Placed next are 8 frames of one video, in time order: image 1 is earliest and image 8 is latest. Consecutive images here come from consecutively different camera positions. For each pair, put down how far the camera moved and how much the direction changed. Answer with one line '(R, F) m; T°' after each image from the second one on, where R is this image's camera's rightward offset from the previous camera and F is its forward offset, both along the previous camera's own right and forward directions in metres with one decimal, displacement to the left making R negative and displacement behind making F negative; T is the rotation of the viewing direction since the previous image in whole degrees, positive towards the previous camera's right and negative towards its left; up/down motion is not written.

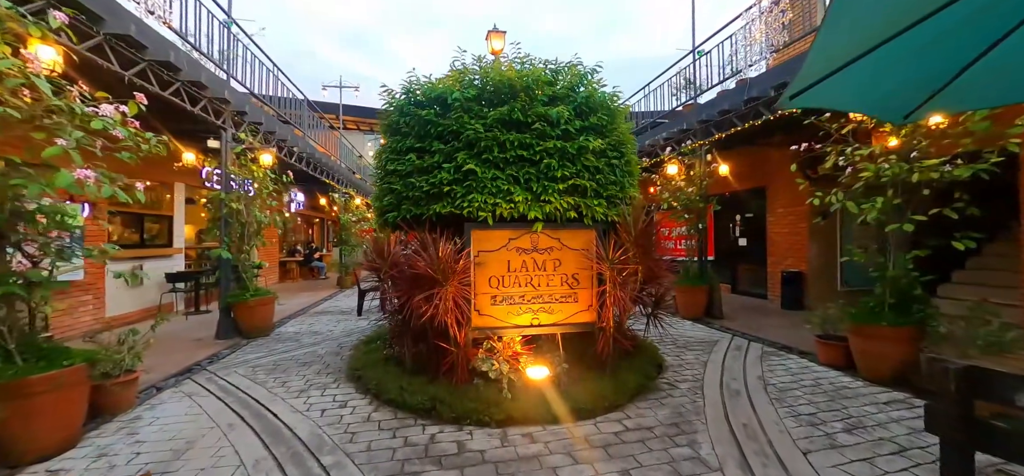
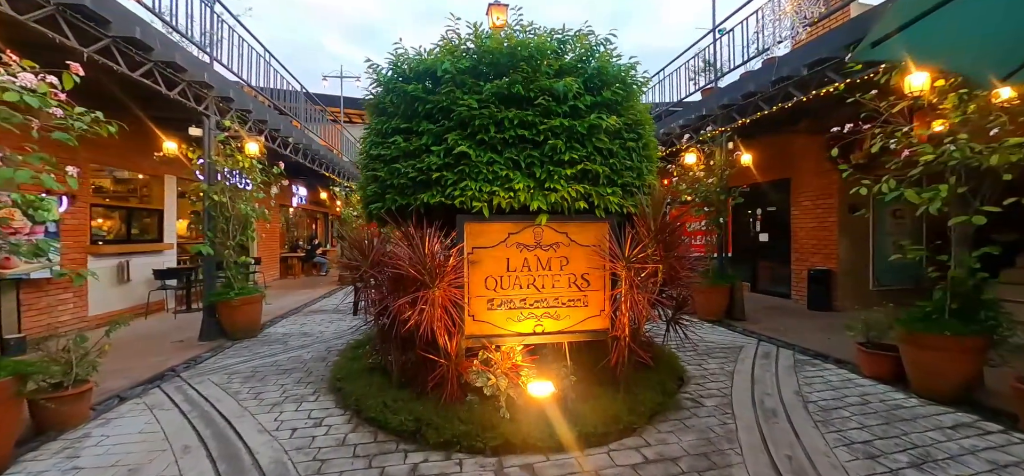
(+0.1, +0.4) m; -1°
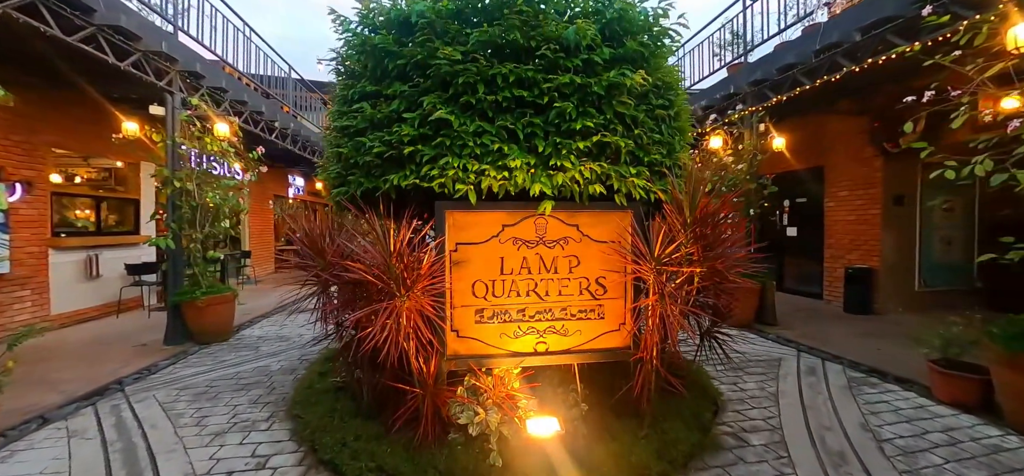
(+0.1, +0.6) m; -1°
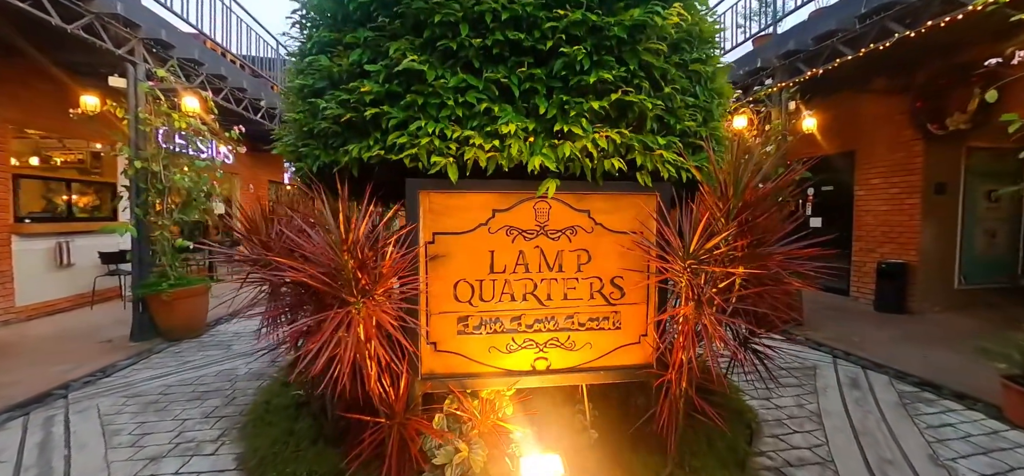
(0.0, +0.5) m; -1°
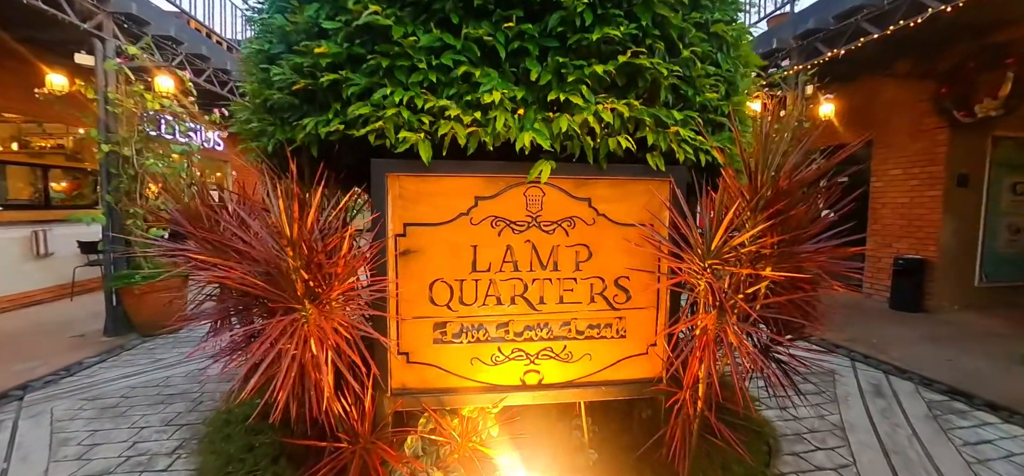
(+0.1, +0.3) m; 0°
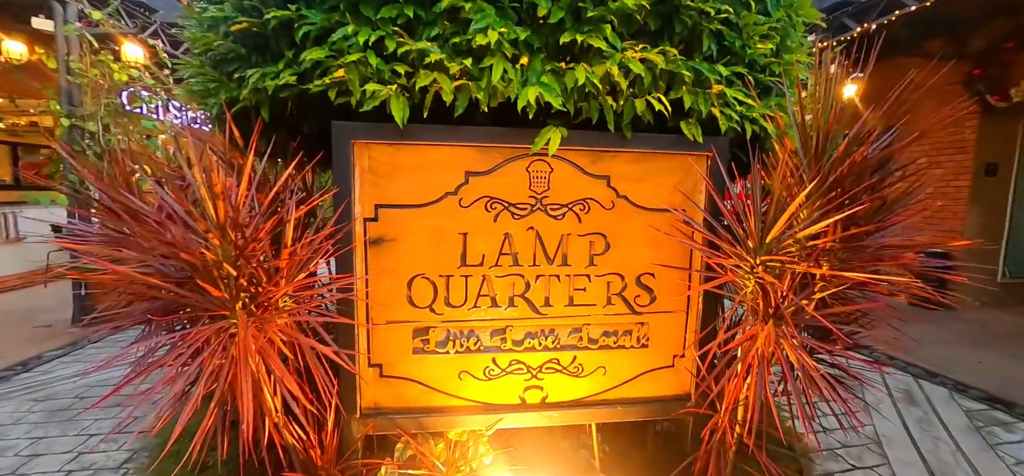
(0.0, +0.3) m; 0°
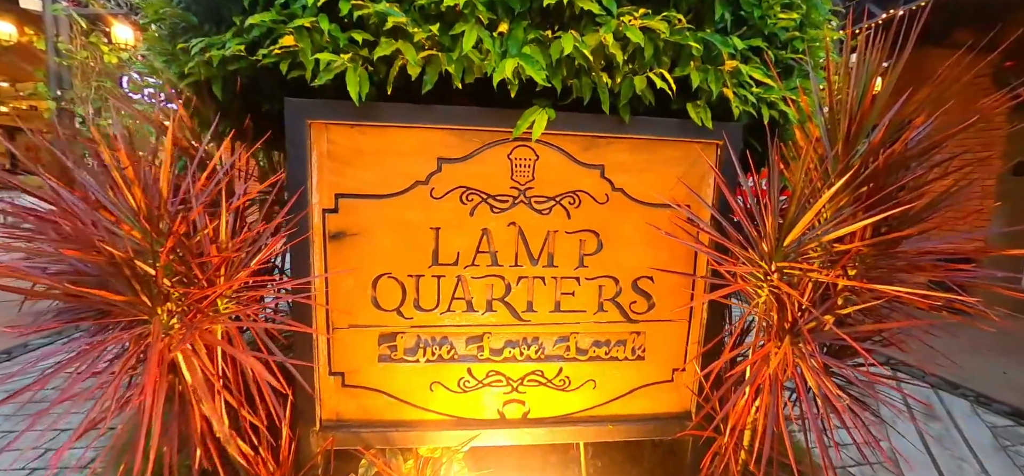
(+0.1, +0.1) m; -1°
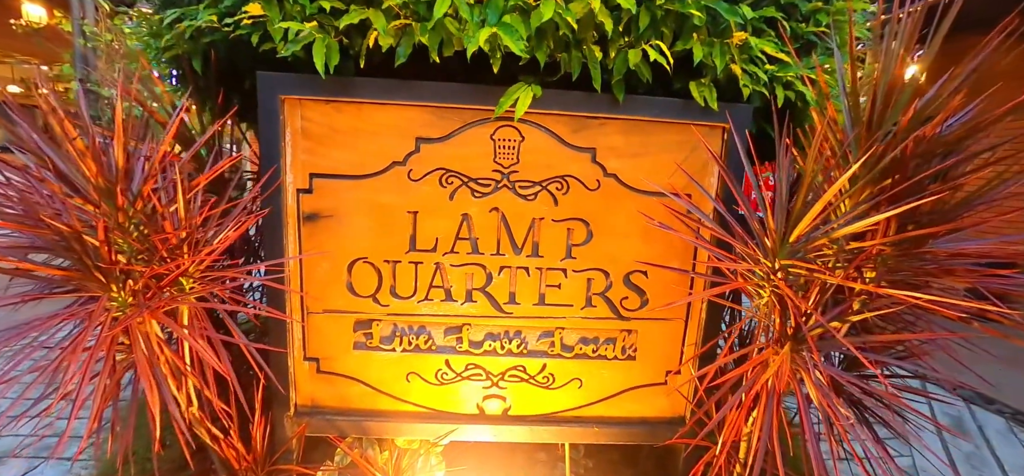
(+0.1, +0.1) m; -3°
